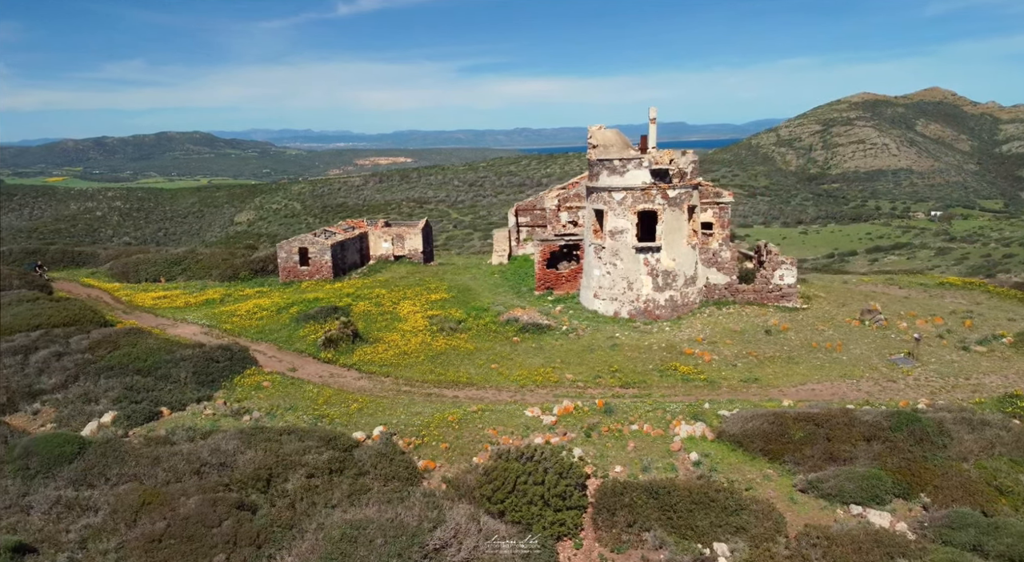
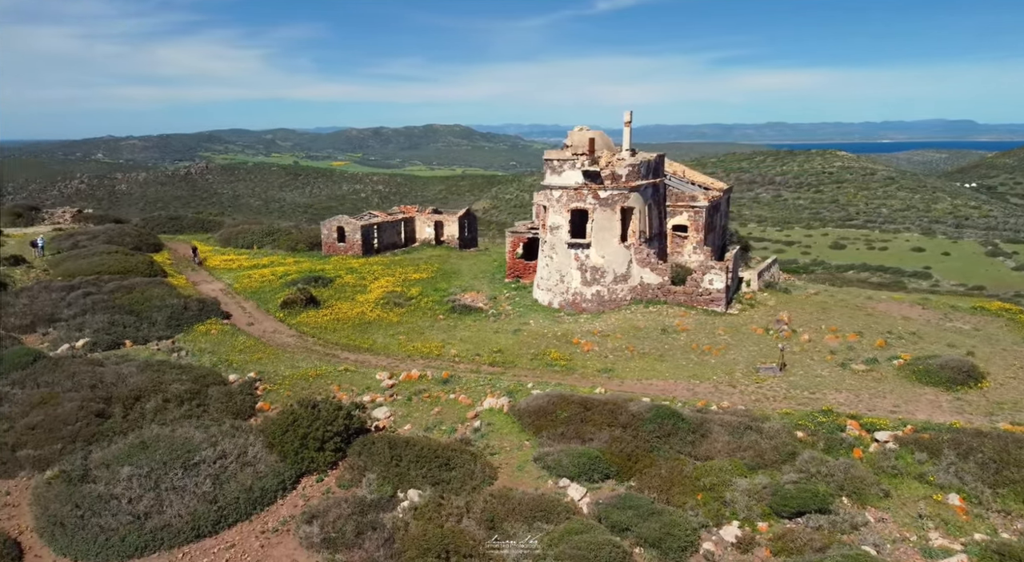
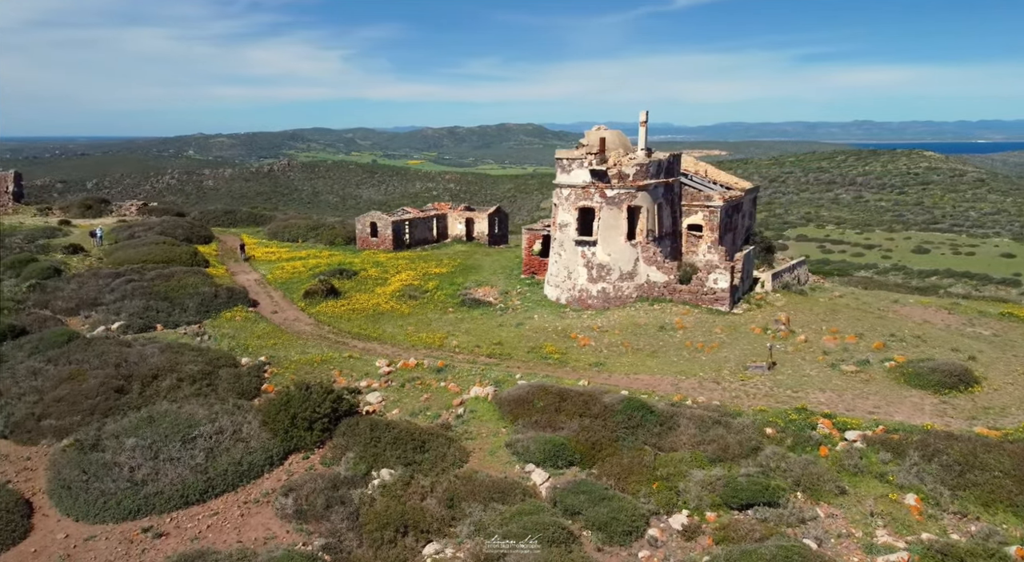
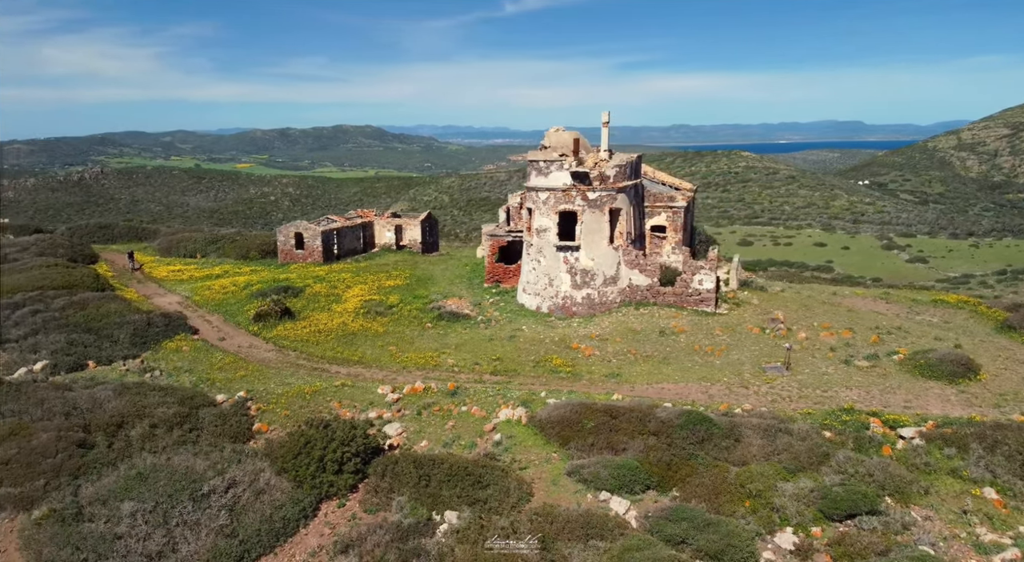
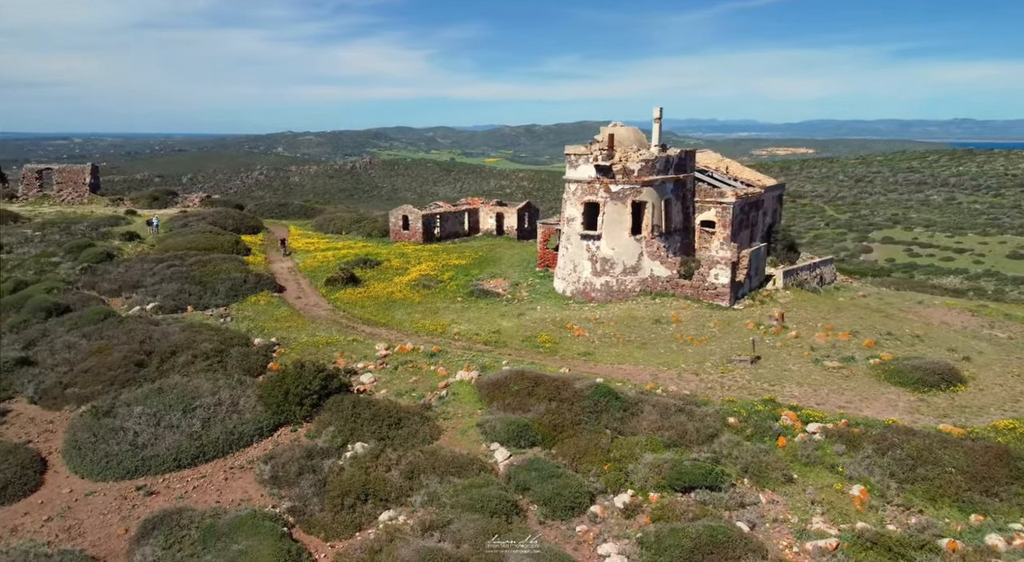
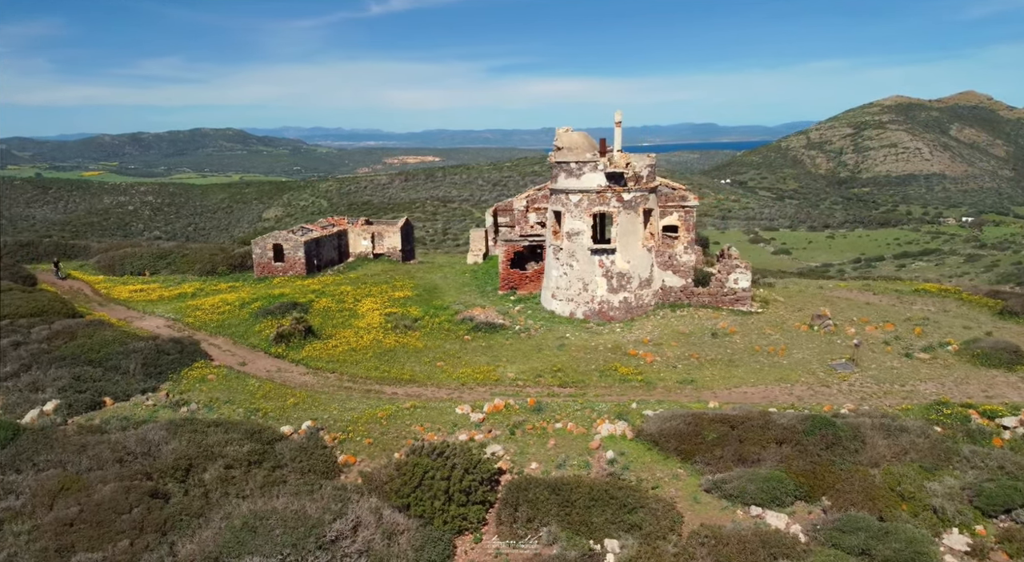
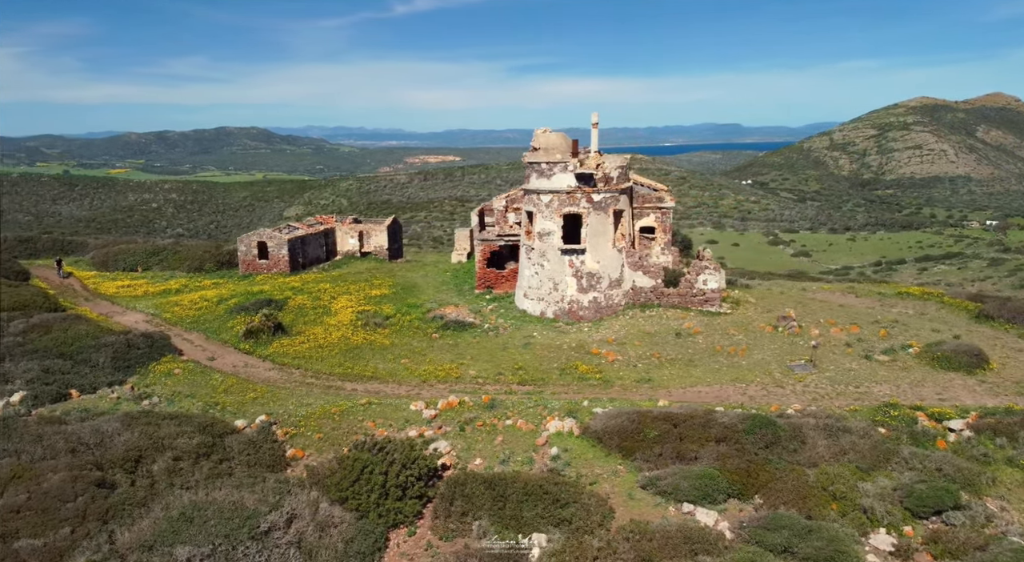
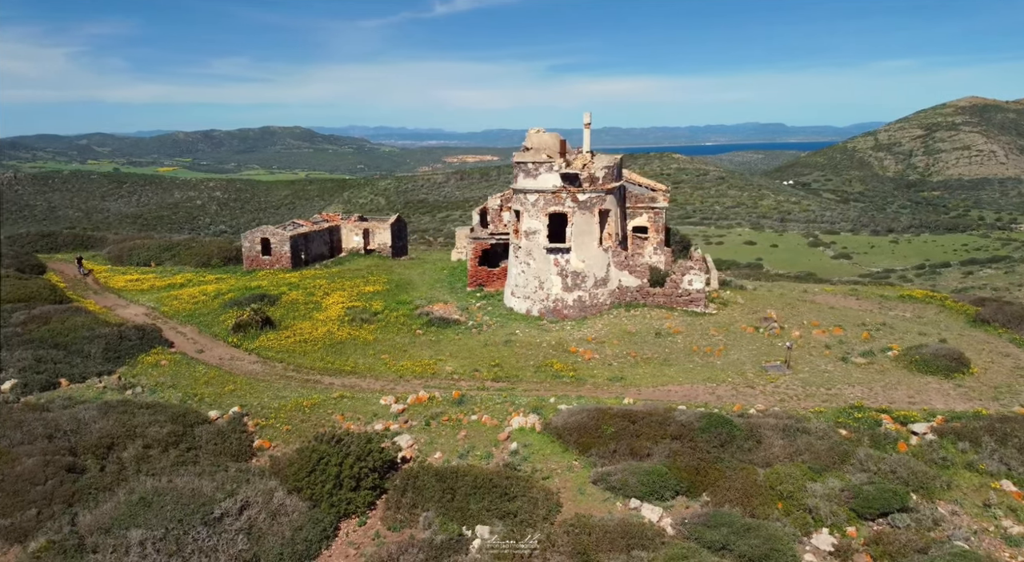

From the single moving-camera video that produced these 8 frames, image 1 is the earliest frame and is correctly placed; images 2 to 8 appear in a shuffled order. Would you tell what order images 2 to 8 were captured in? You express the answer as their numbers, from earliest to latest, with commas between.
6, 7, 8, 4, 2, 3, 5
